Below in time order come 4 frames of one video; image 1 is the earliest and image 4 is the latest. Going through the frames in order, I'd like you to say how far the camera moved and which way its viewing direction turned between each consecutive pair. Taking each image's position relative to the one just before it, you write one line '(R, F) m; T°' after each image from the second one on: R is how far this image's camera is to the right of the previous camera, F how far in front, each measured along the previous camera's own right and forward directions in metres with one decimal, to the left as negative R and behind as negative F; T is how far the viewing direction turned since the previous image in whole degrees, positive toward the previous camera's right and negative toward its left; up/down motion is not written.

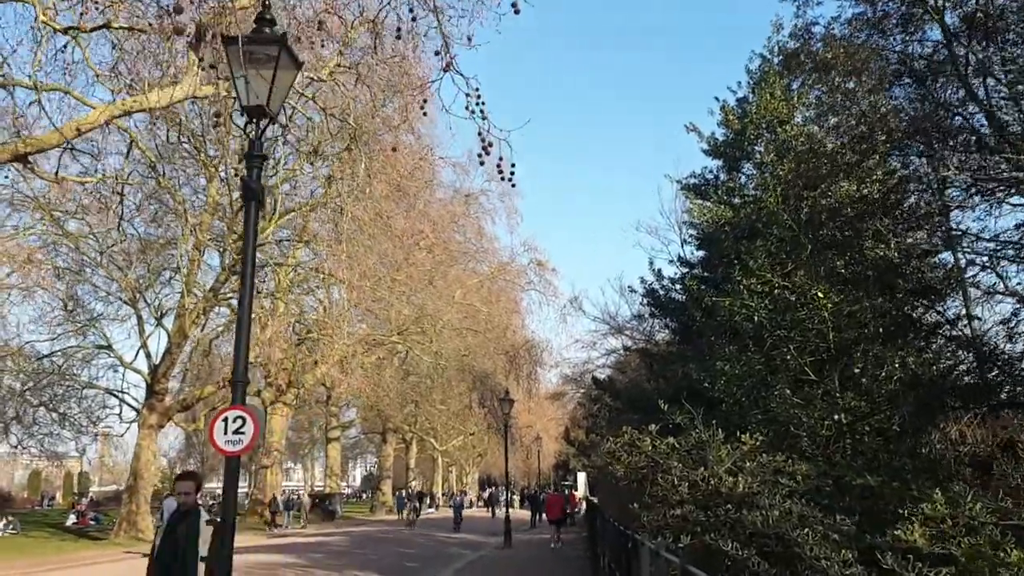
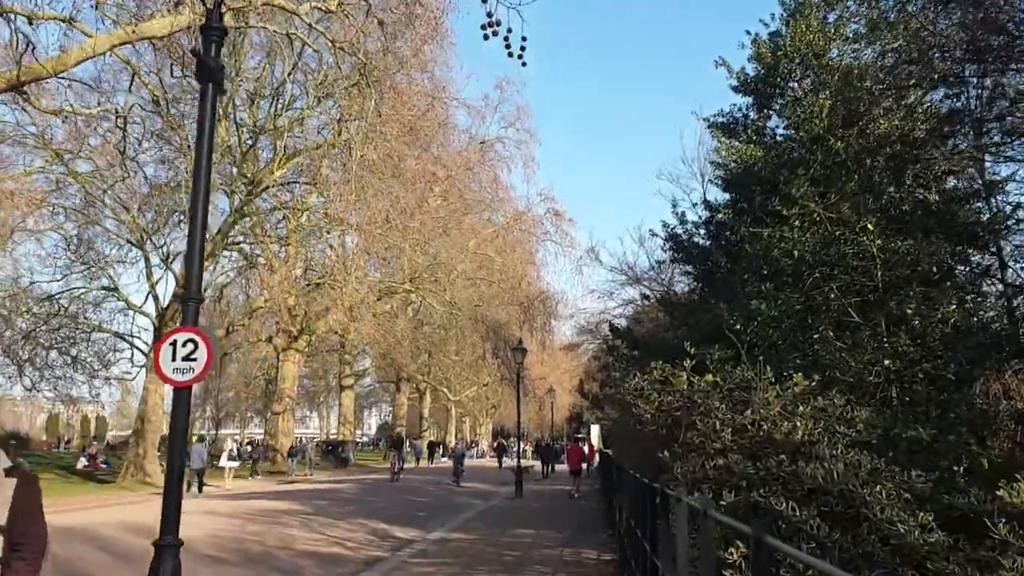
(0.0, +0.7) m; -1°
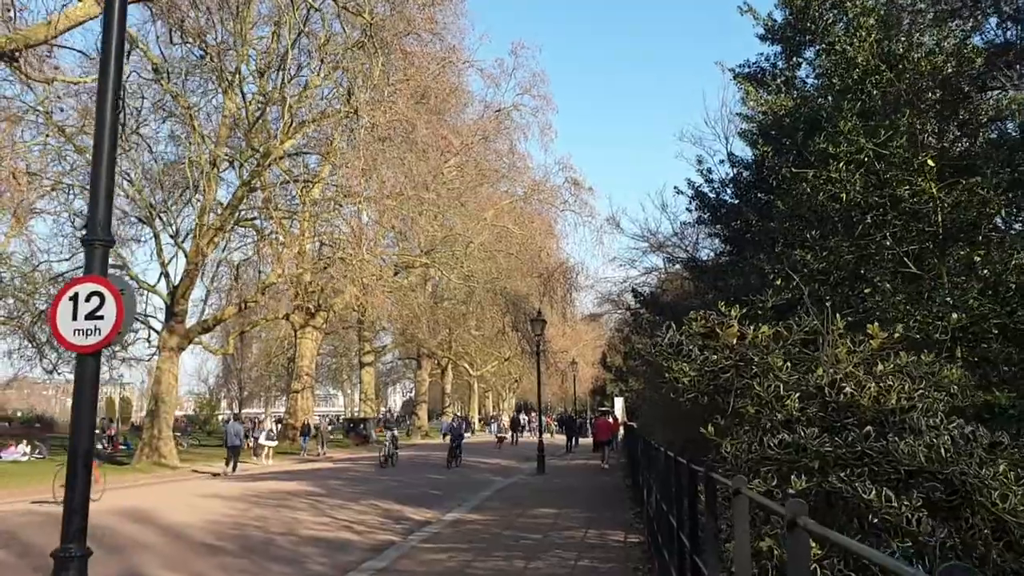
(+0.1, +0.8) m; -1°
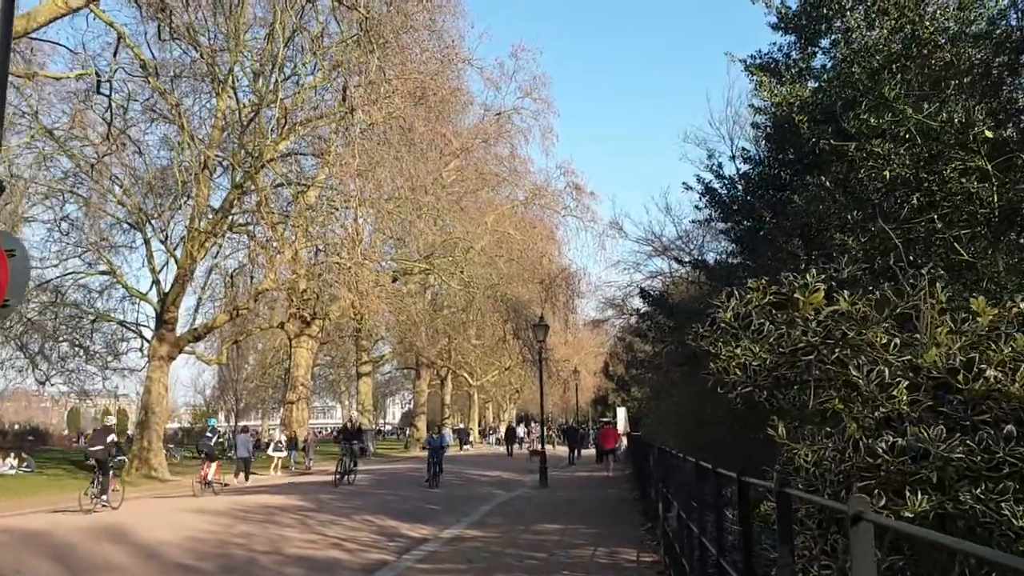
(0.0, +0.7) m; 0°
